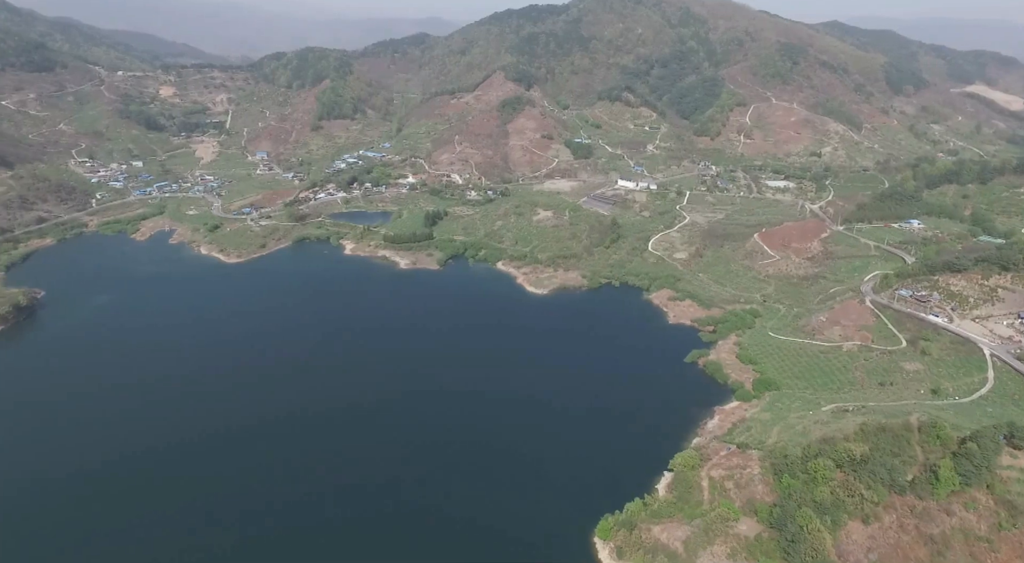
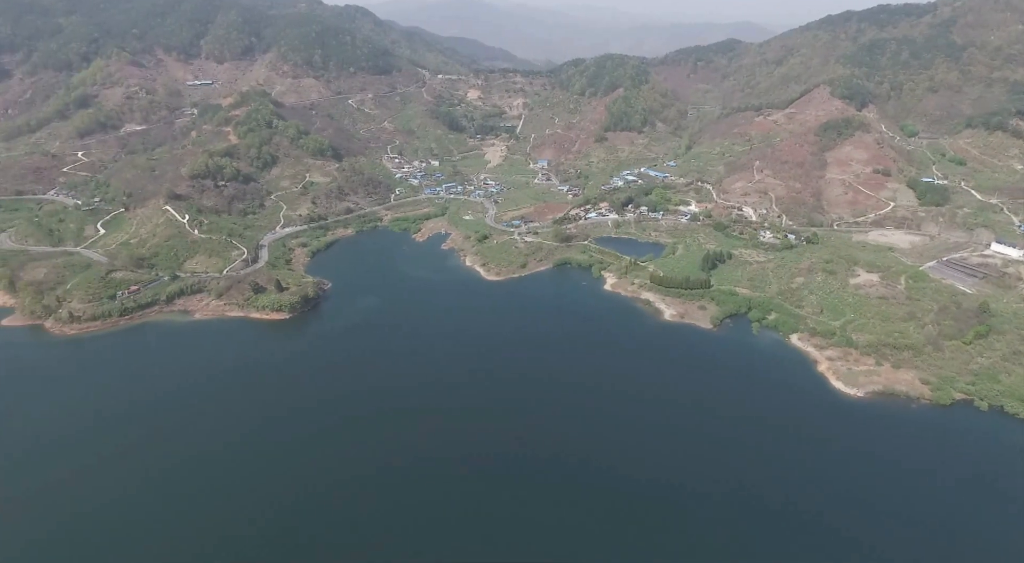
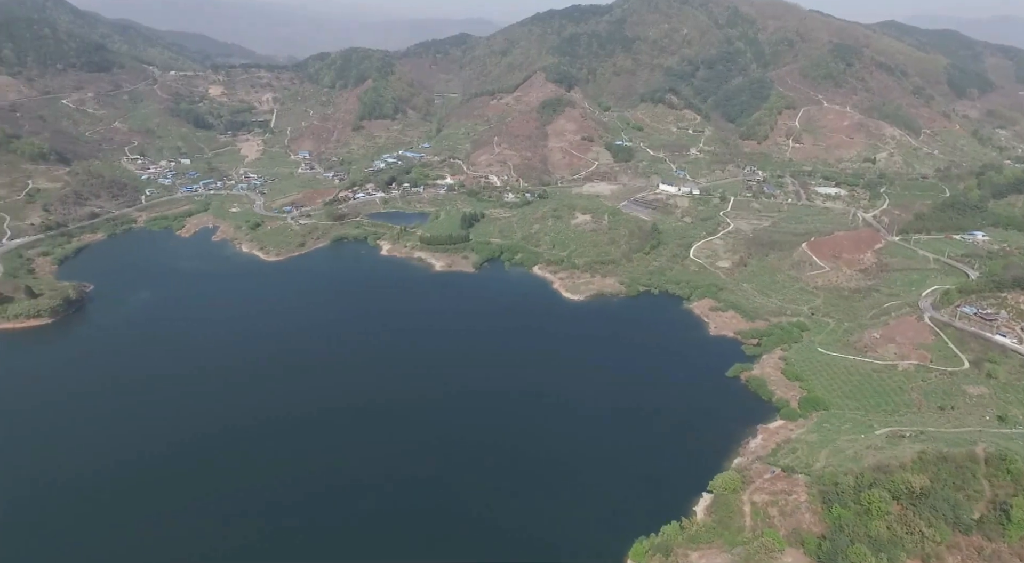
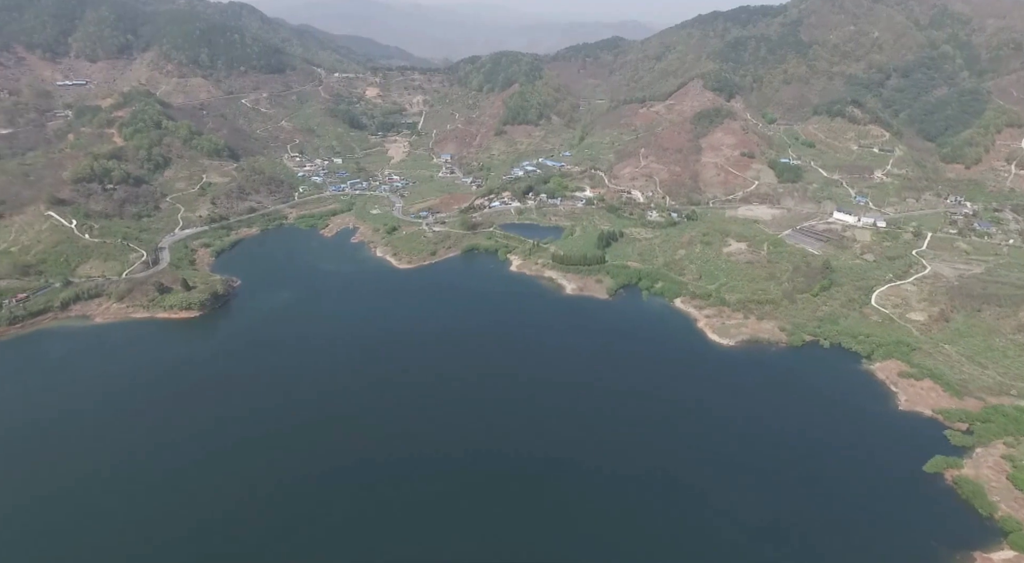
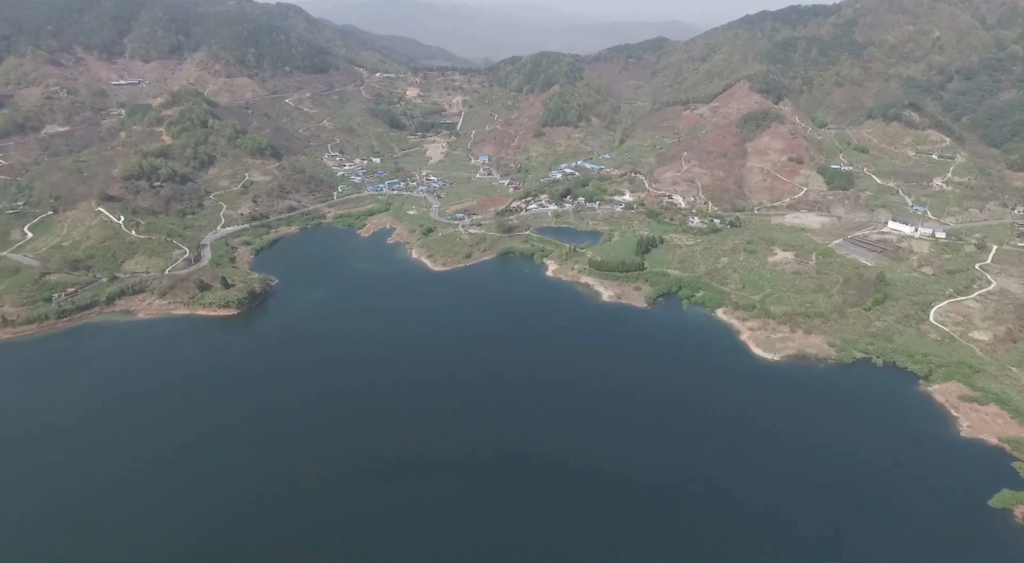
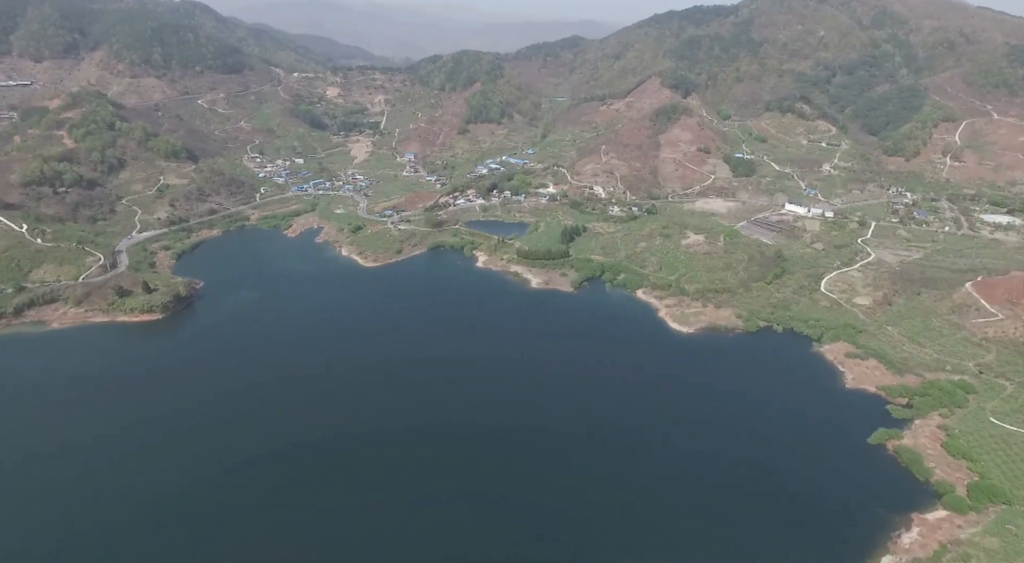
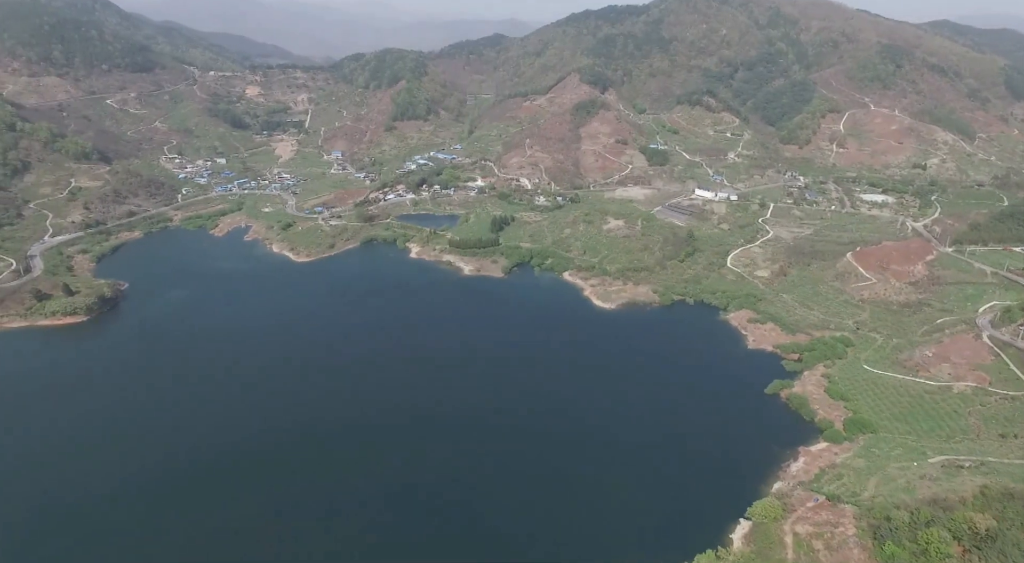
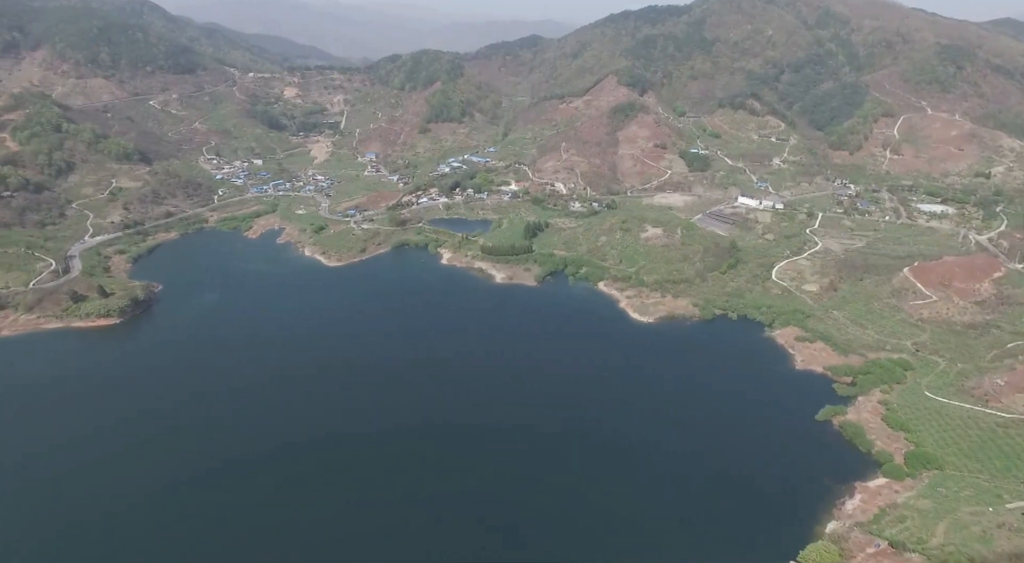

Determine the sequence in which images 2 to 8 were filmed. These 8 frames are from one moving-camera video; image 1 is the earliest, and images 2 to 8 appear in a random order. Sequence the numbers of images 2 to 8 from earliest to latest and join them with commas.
3, 7, 8, 6, 4, 5, 2
